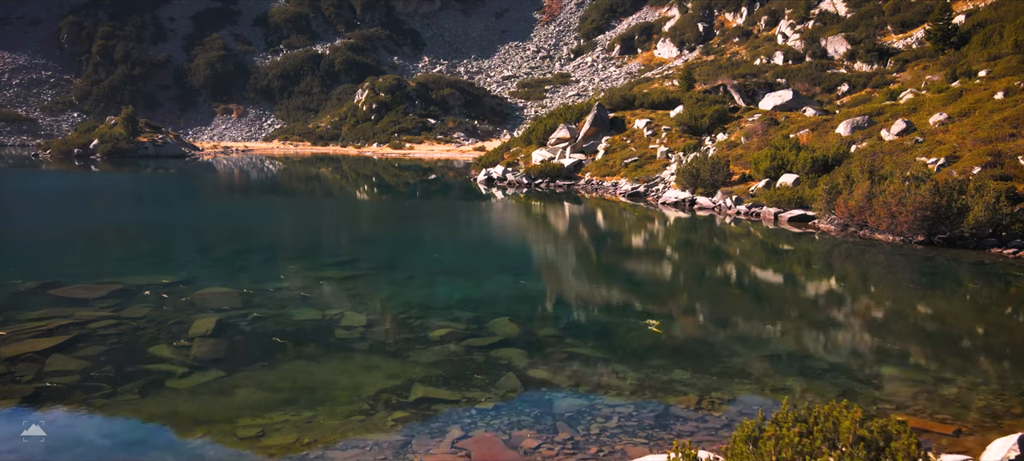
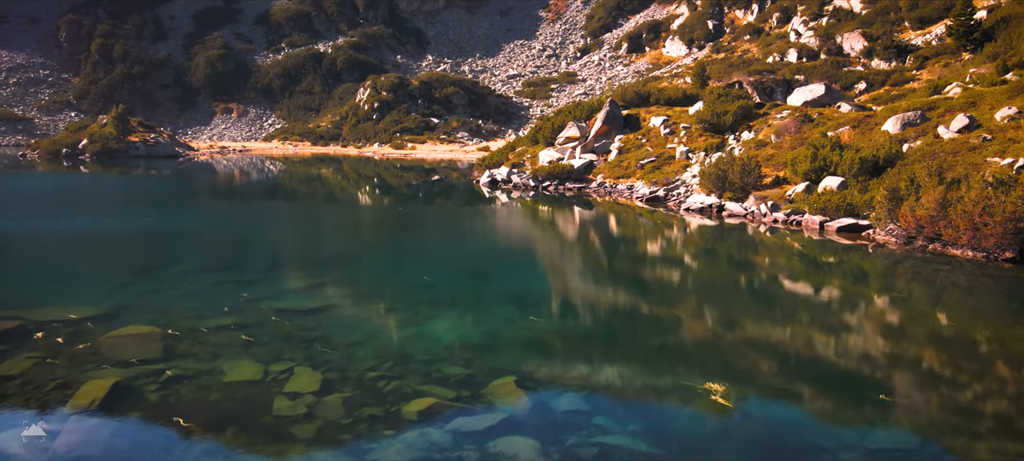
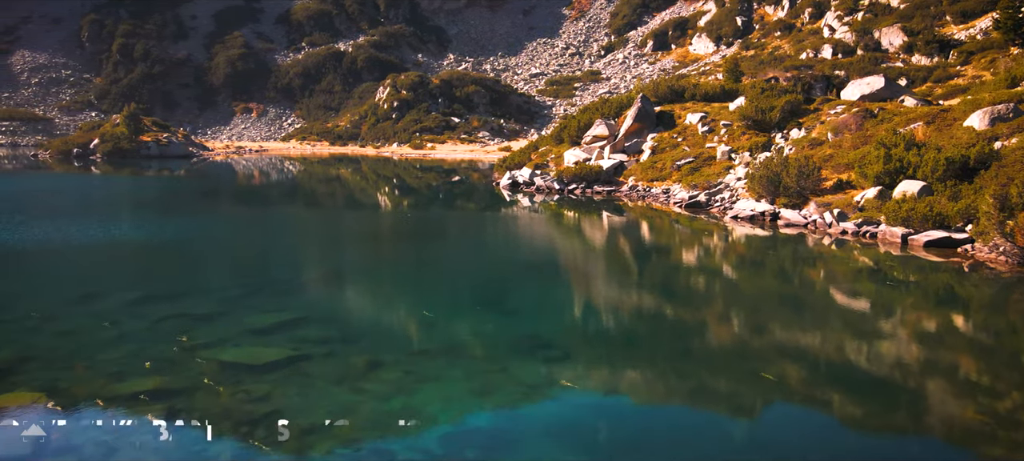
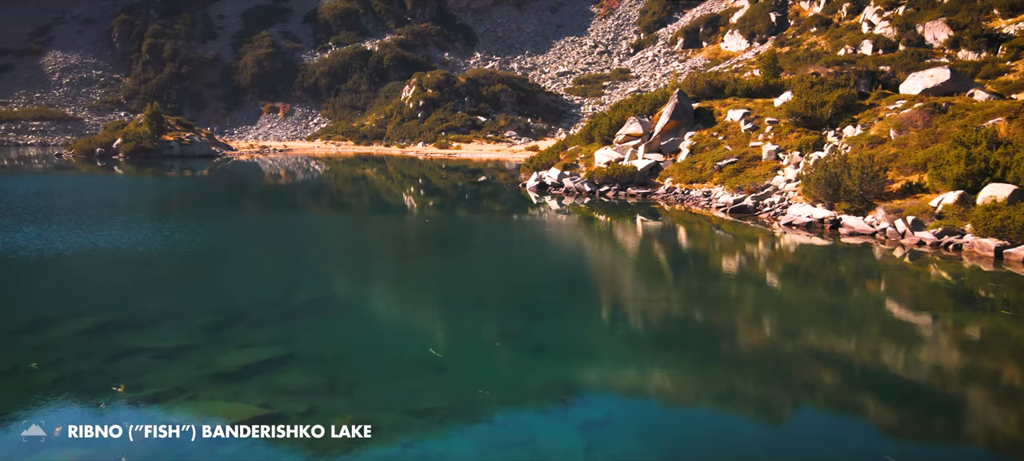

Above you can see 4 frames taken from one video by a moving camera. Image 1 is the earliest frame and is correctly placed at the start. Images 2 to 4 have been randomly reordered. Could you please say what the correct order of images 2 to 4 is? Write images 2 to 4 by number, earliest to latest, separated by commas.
2, 3, 4
